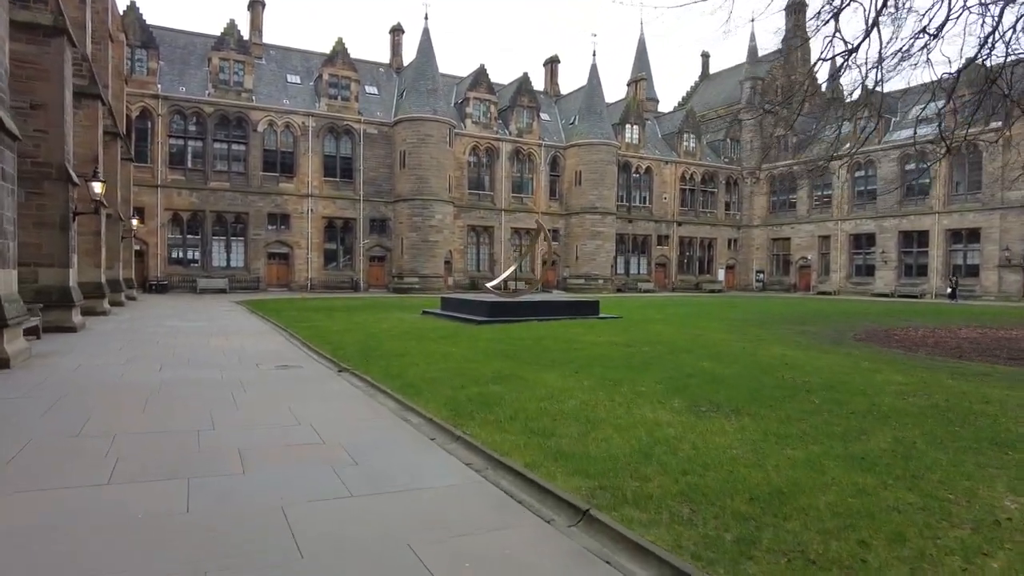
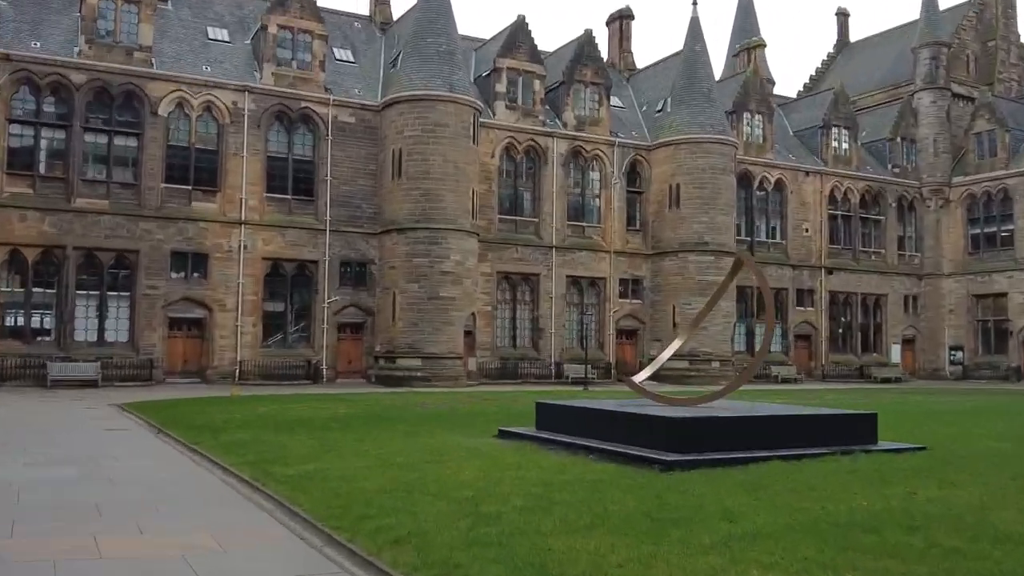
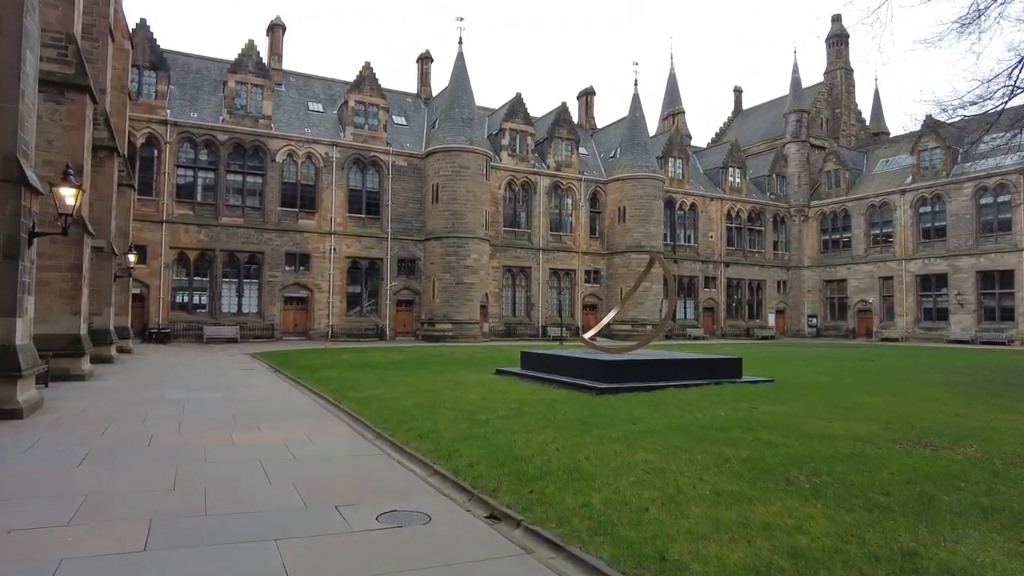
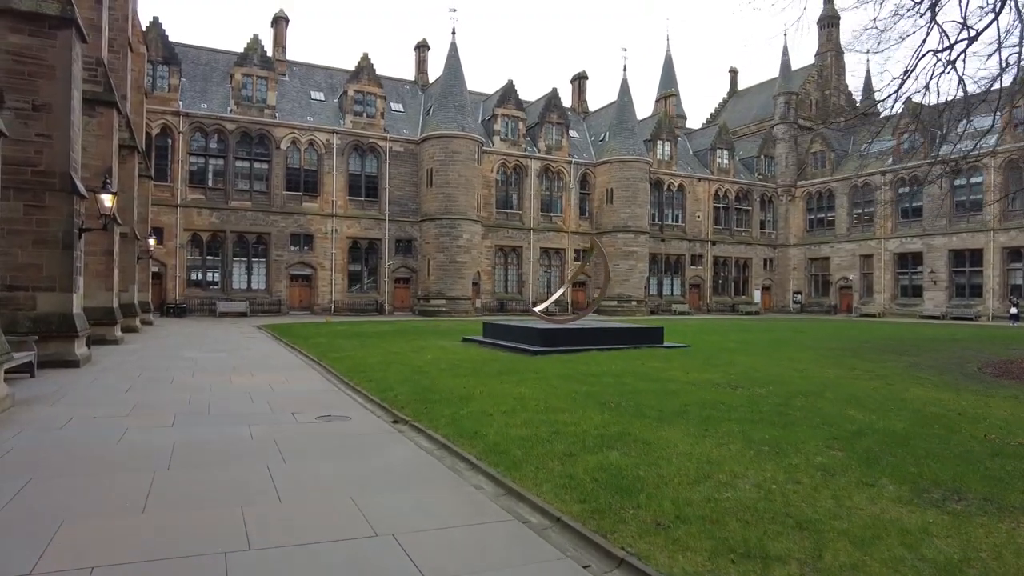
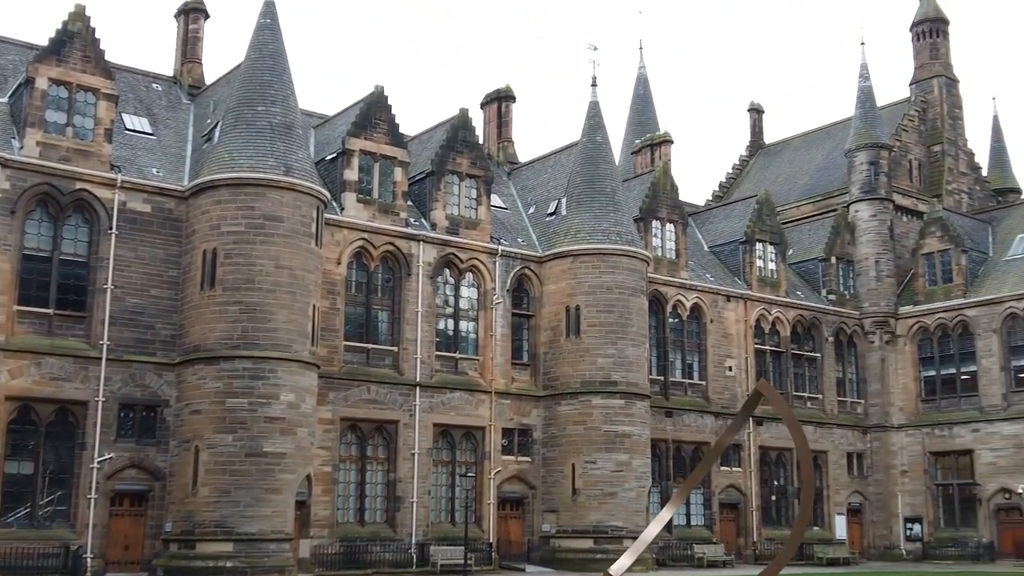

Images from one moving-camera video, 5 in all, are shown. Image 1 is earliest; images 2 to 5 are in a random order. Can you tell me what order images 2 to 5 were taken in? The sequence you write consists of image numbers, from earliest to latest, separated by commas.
4, 3, 2, 5
